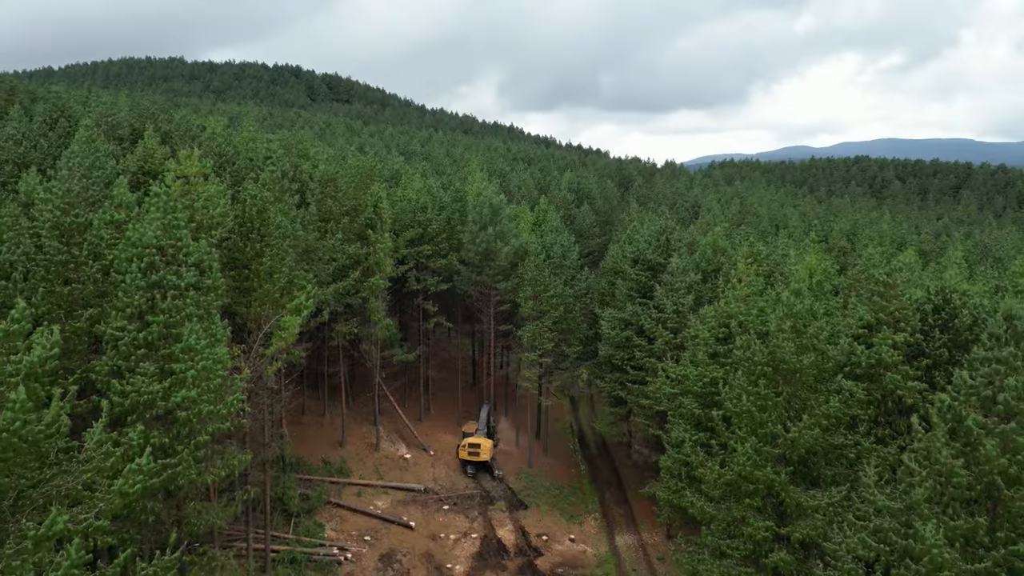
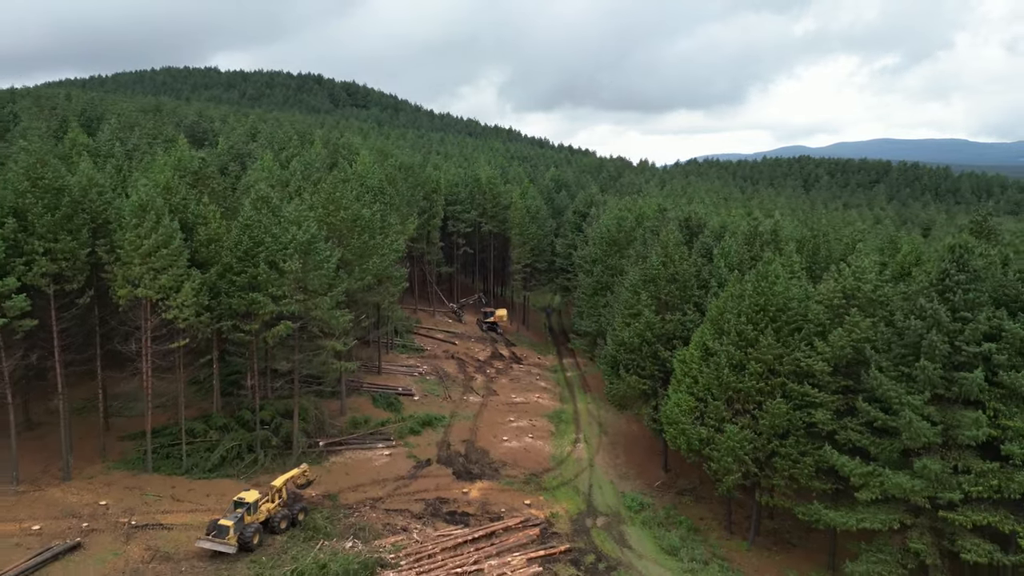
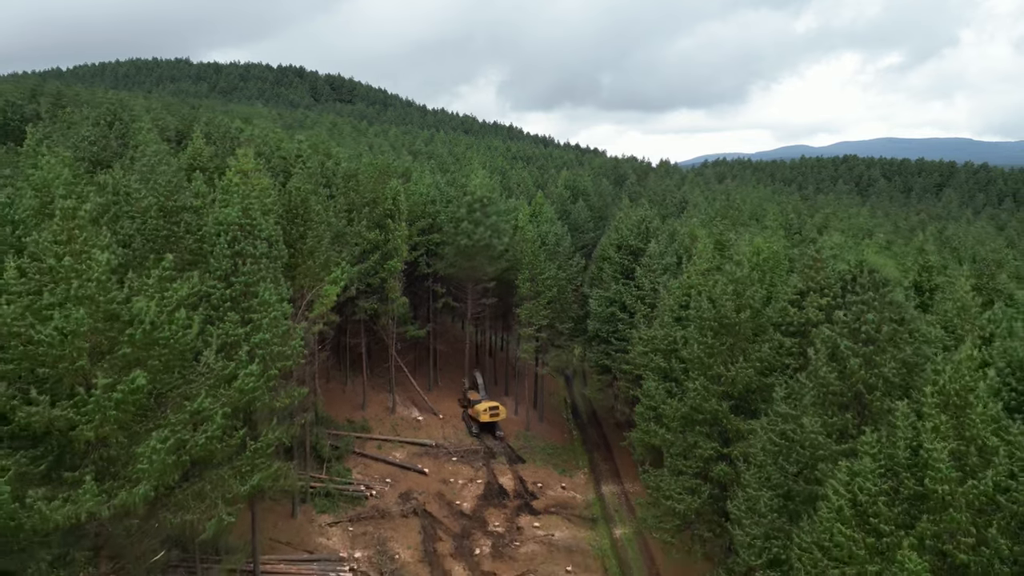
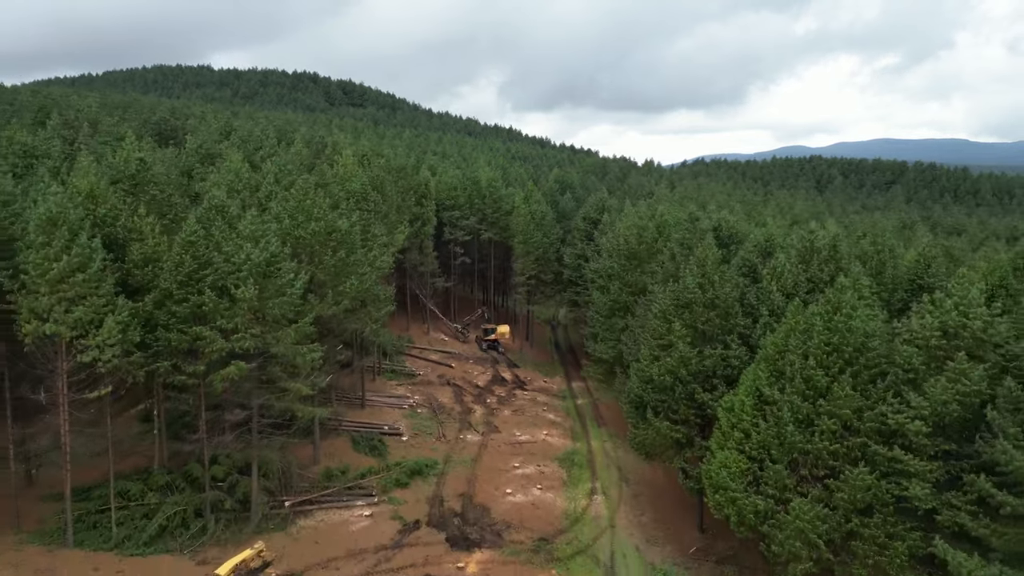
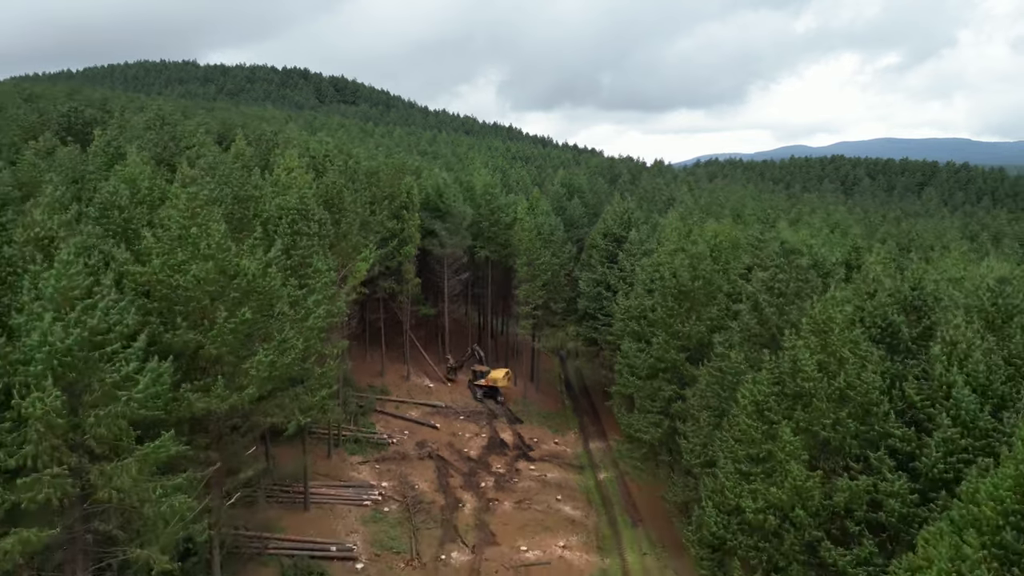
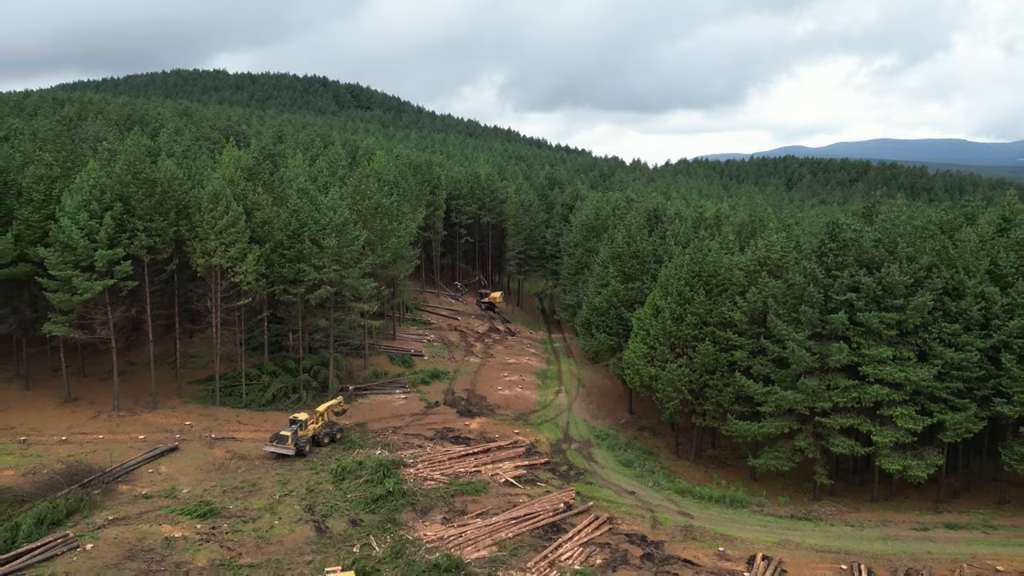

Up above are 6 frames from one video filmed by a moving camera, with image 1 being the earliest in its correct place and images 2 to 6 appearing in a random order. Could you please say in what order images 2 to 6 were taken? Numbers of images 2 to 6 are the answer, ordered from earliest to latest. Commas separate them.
3, 5, 4, 2, 6
